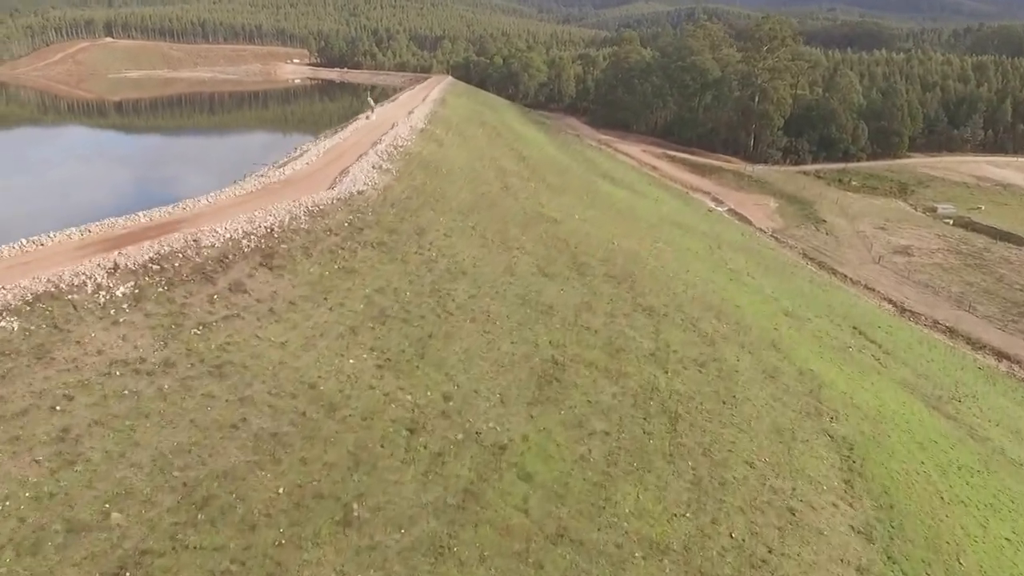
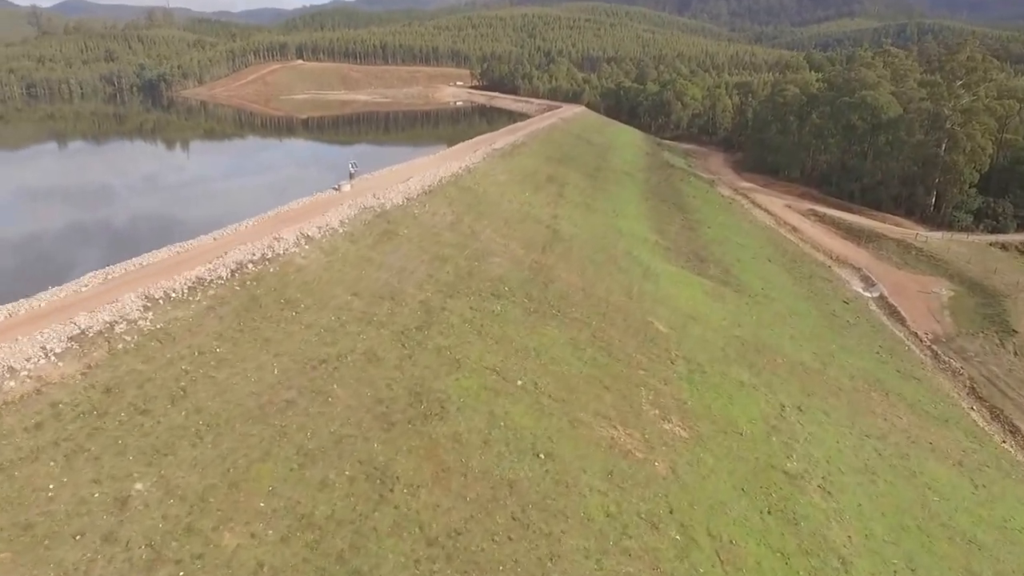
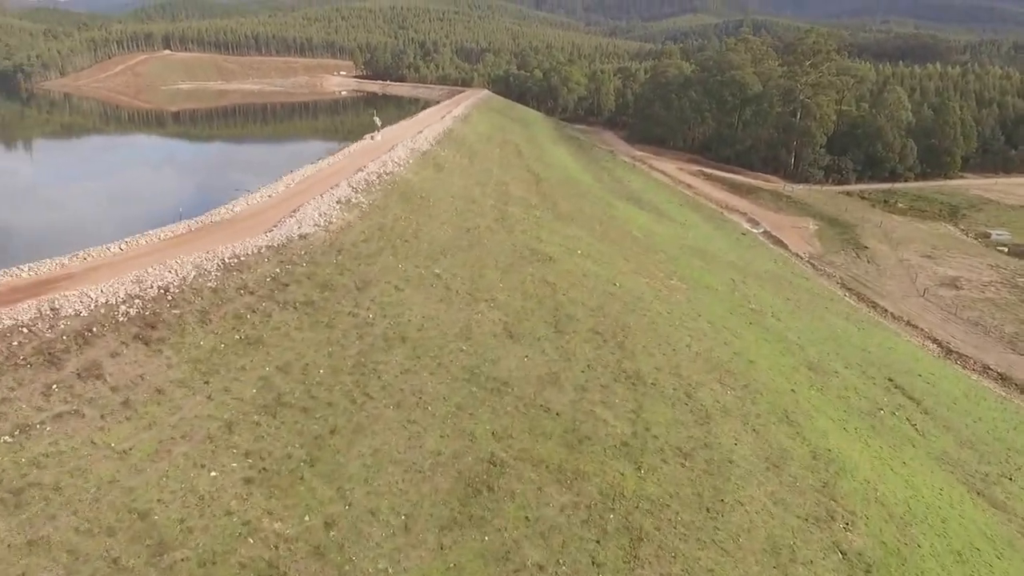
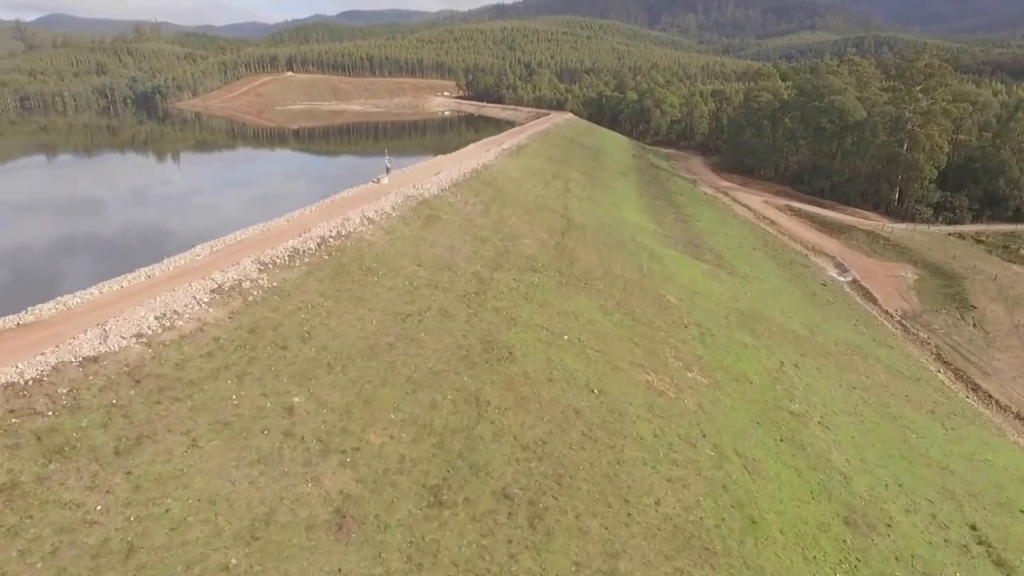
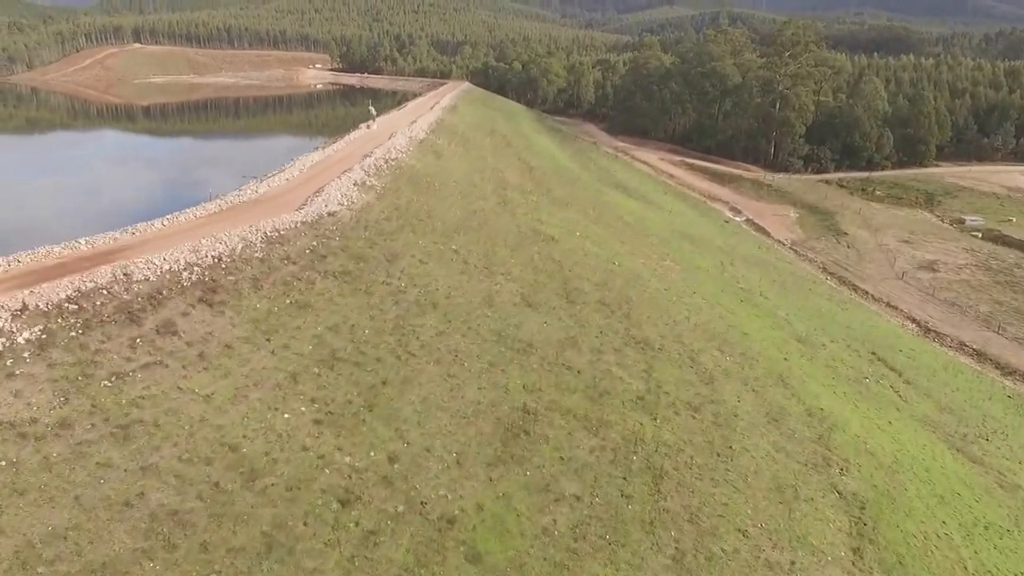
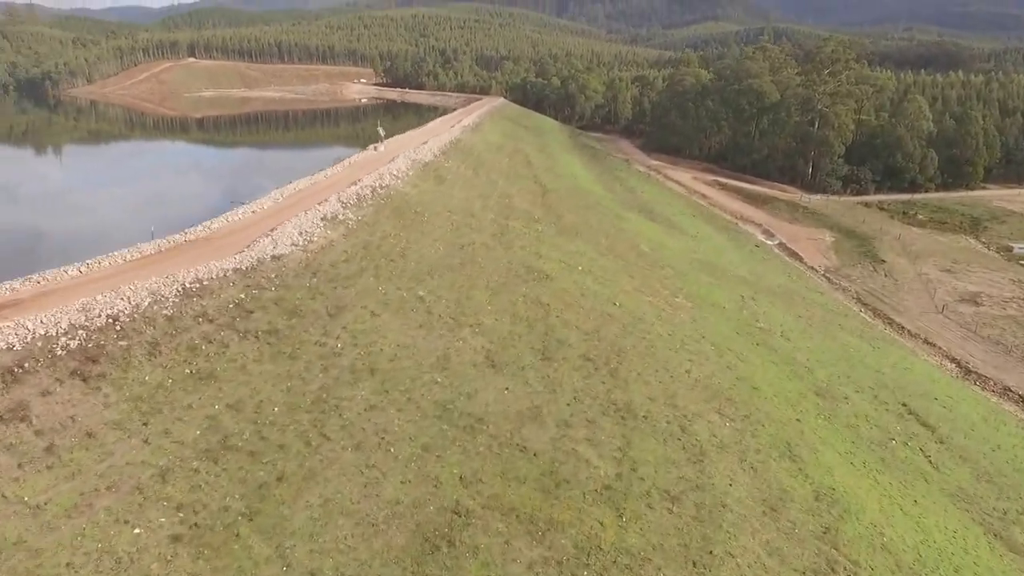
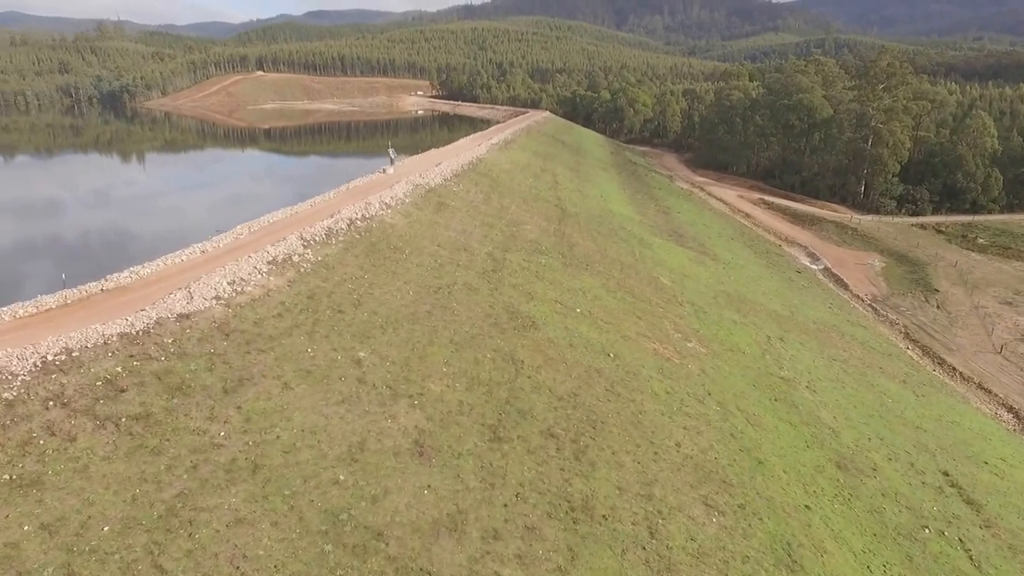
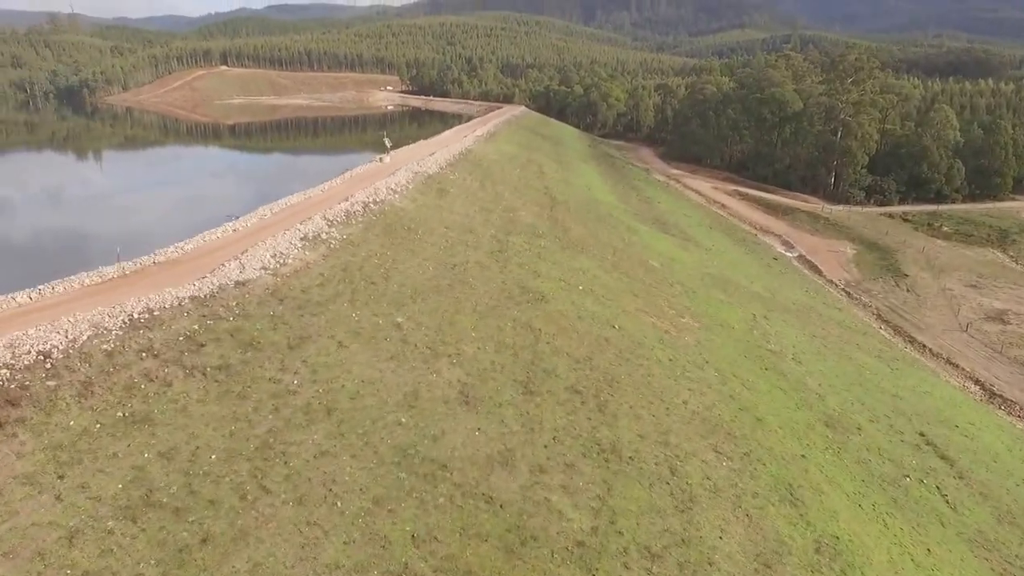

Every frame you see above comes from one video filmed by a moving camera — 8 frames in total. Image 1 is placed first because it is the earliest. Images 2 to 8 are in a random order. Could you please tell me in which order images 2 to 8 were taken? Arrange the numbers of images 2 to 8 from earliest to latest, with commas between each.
5, 3, 6, 8, 7, 4, 2
